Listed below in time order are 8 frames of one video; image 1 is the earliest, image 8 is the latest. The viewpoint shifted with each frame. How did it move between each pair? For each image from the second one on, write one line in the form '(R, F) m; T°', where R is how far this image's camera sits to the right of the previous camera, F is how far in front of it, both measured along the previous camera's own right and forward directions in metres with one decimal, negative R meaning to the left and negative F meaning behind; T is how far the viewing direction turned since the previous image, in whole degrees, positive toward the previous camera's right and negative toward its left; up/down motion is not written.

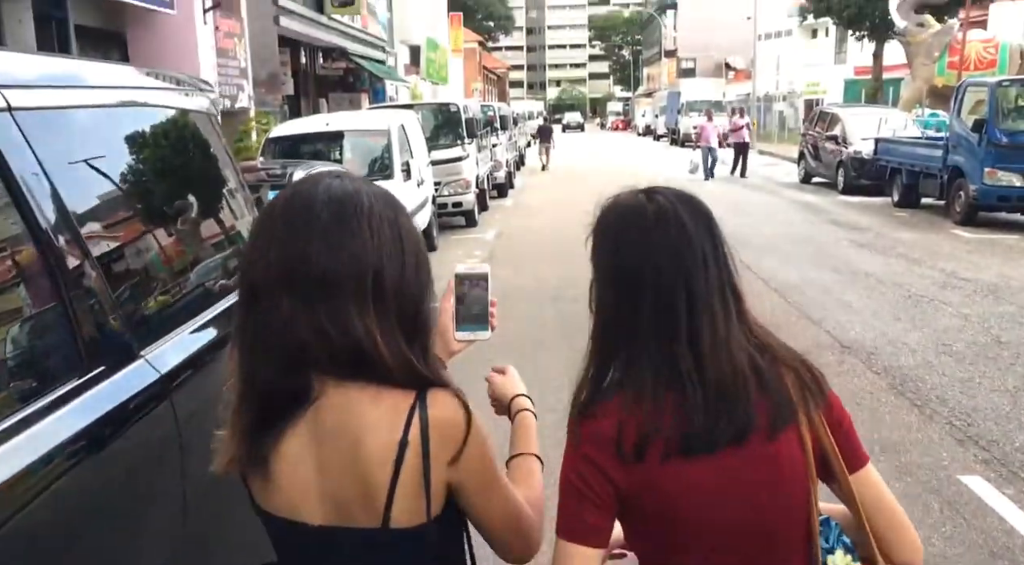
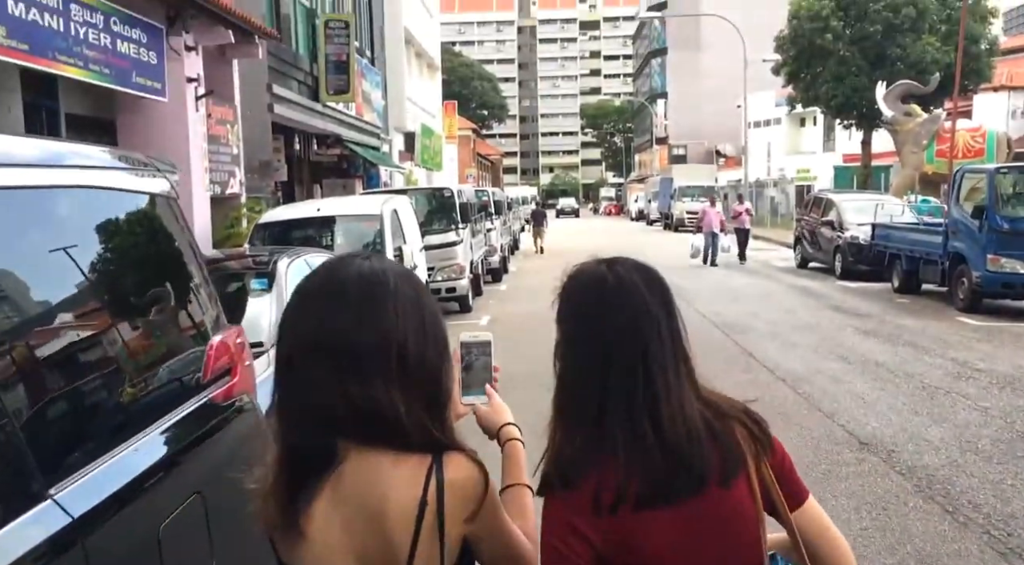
(0.0, +0.4) m; 0°
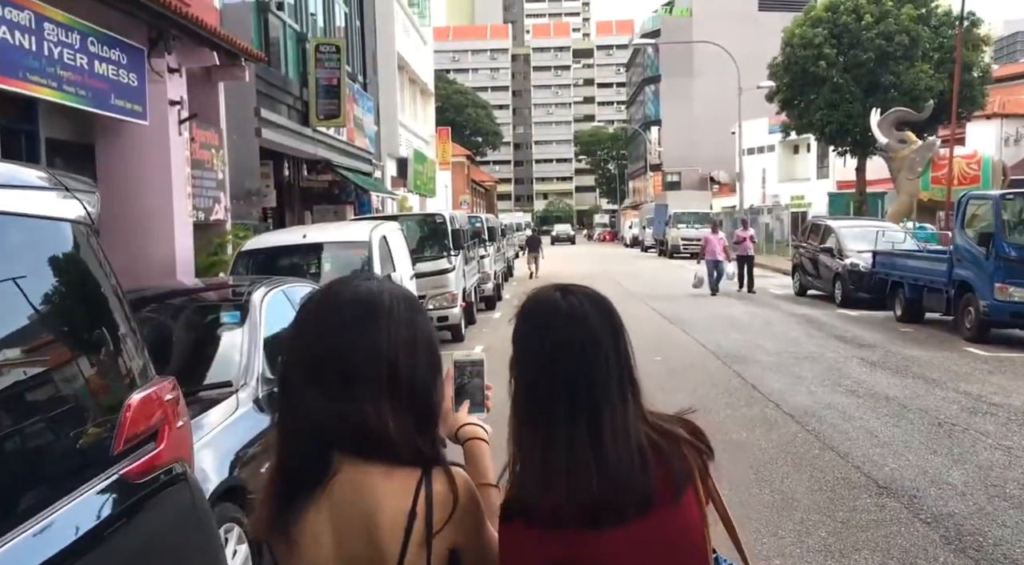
(0.0, +0.4) m; 0°
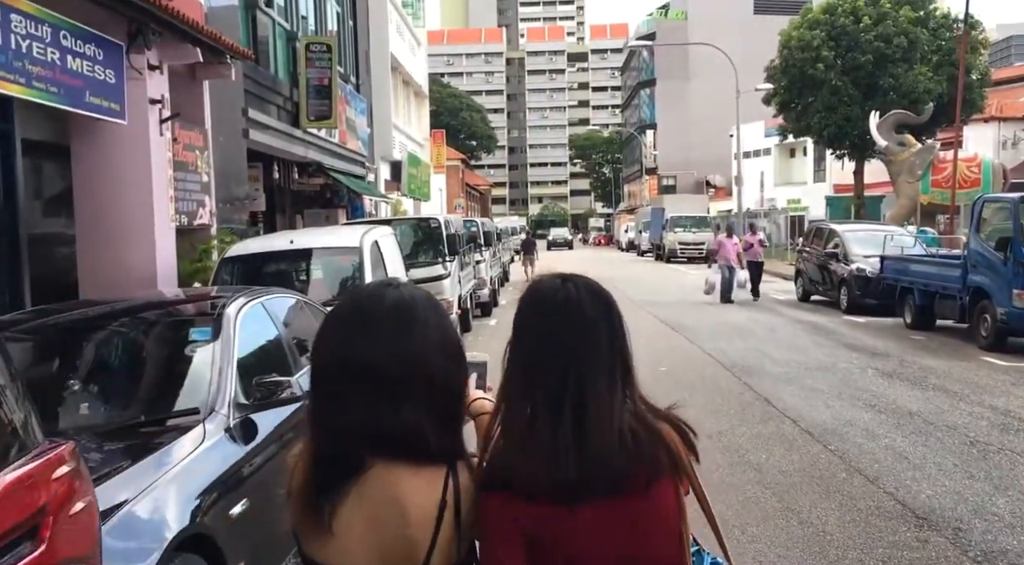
(-0.1, +0.5) m; 0°
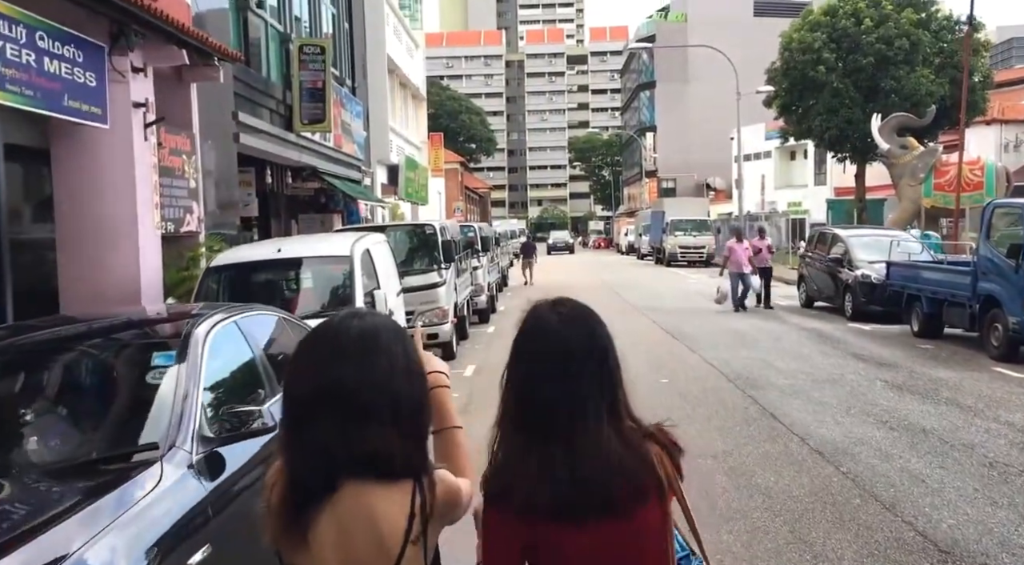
(0.0, +0.4) m; 0°
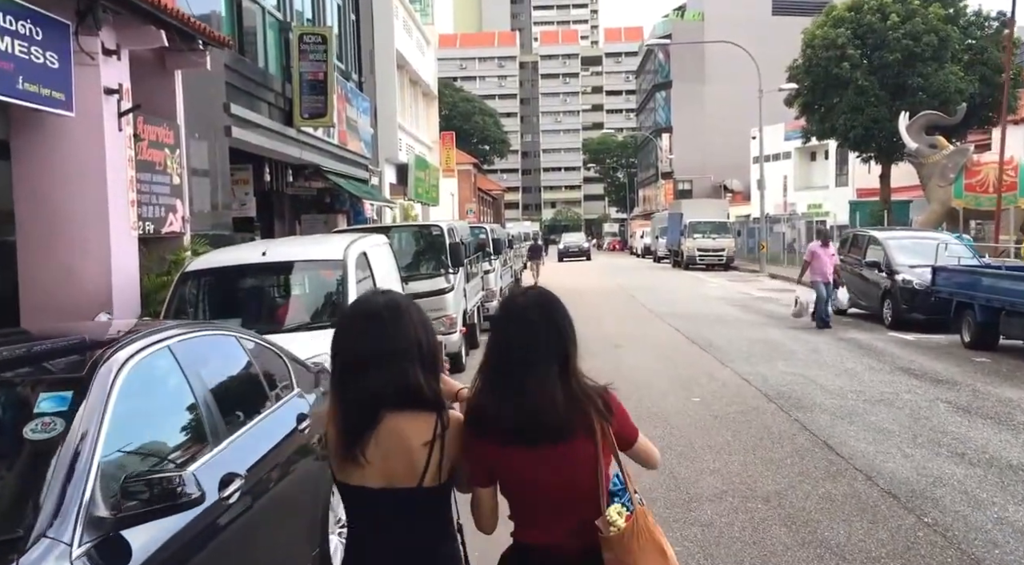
(0.0, +1.1) m; -1°
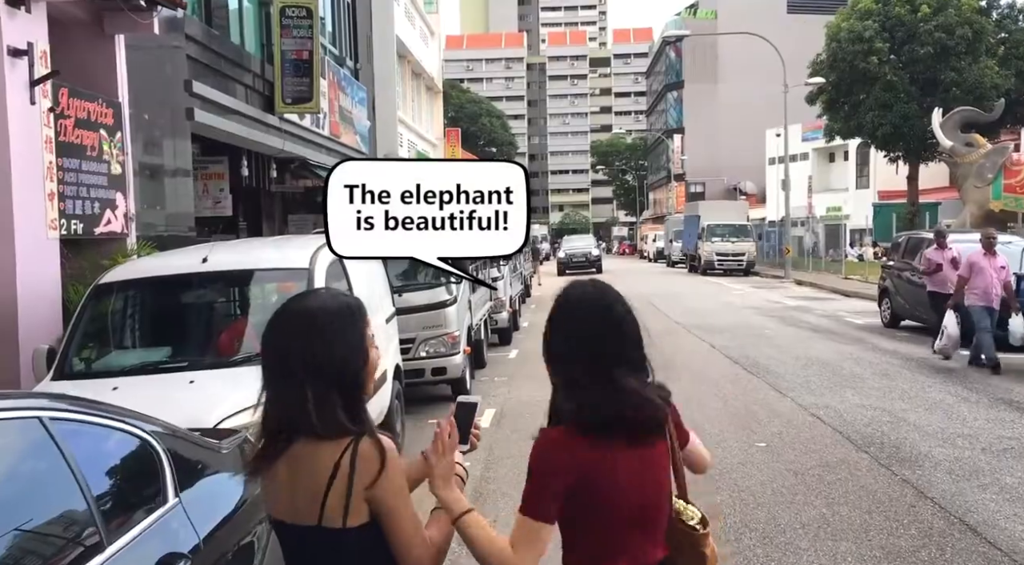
(-0.1, +2.1) m; 0°
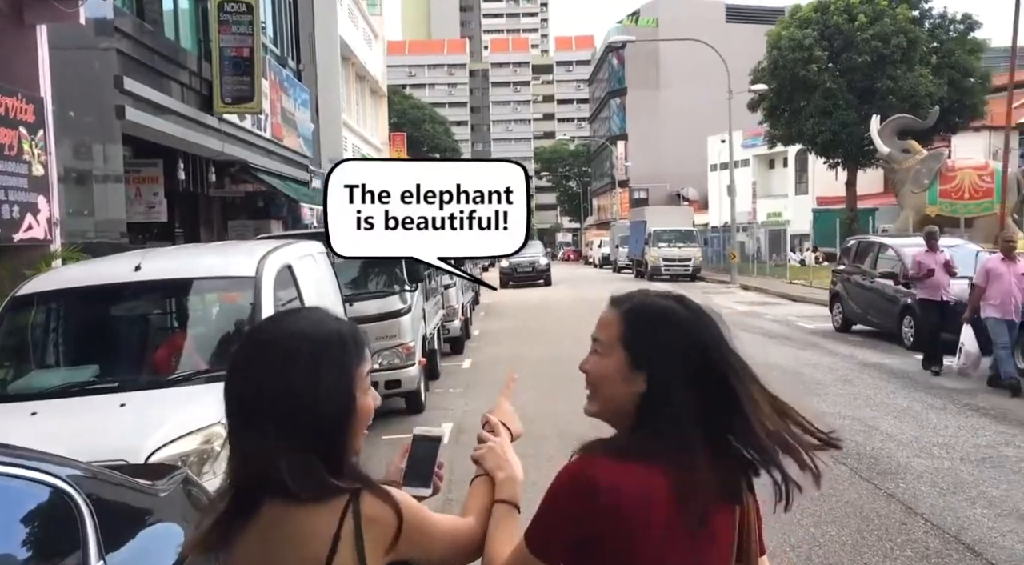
(-0.2, +0.5) m; +4°
